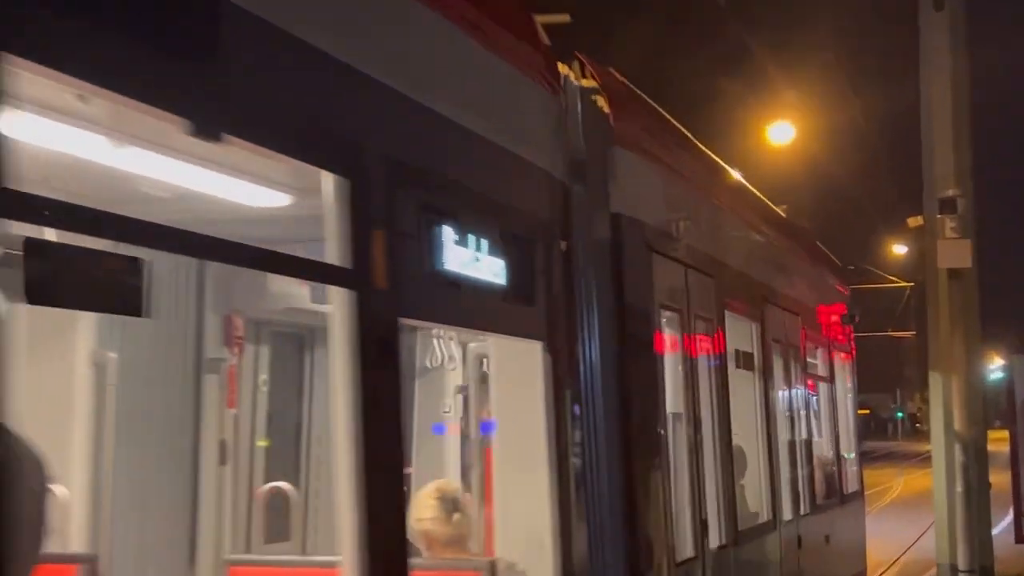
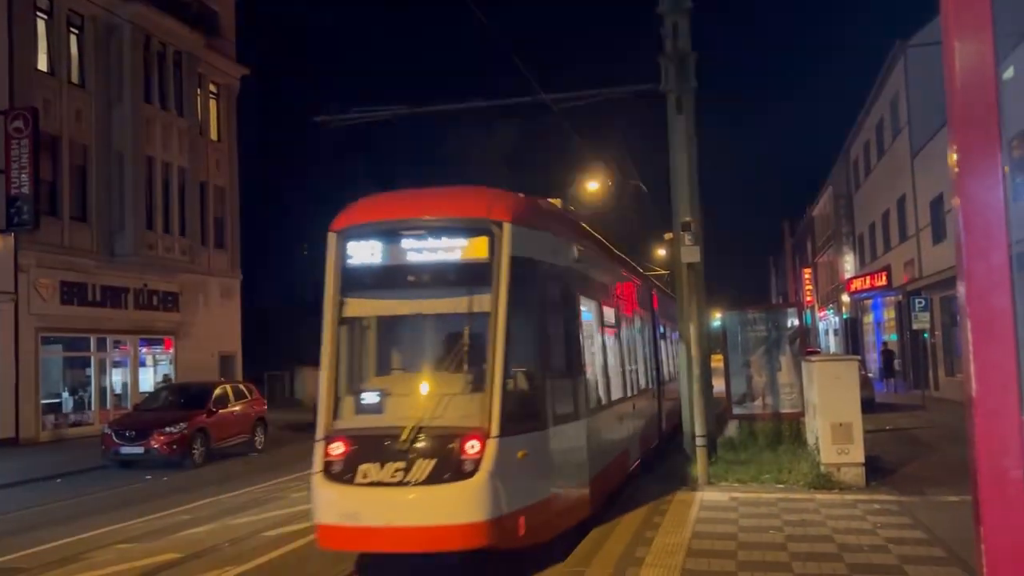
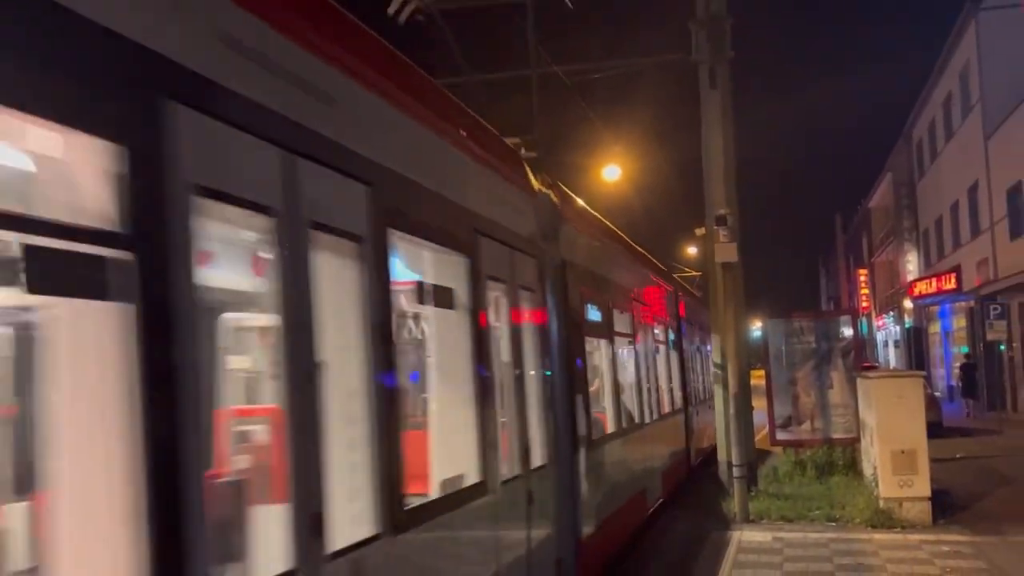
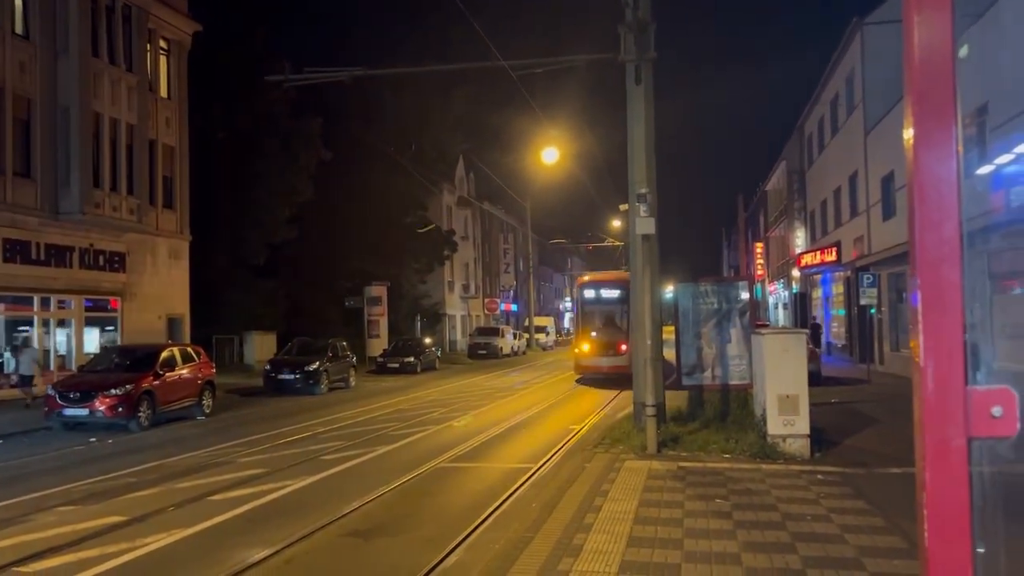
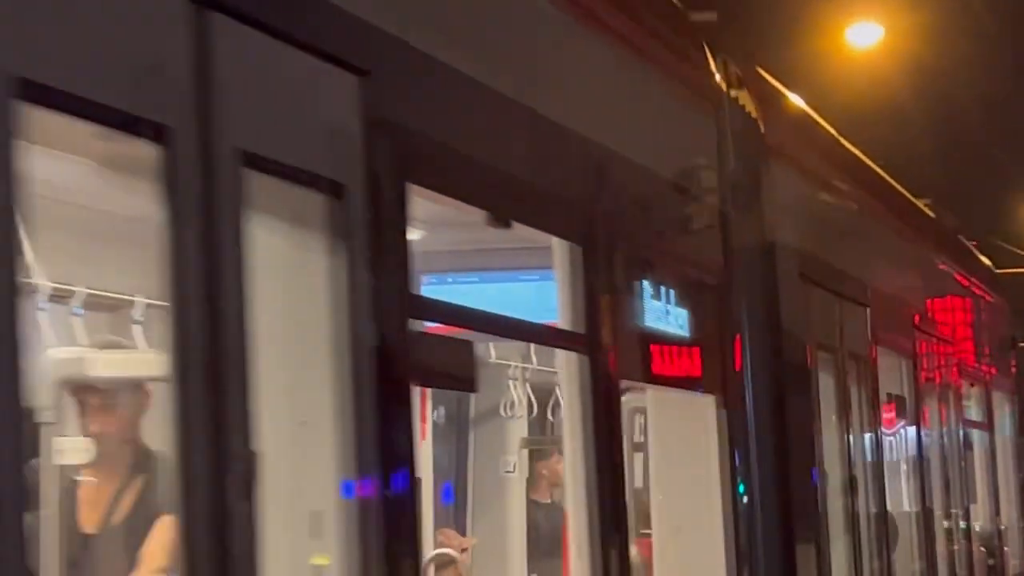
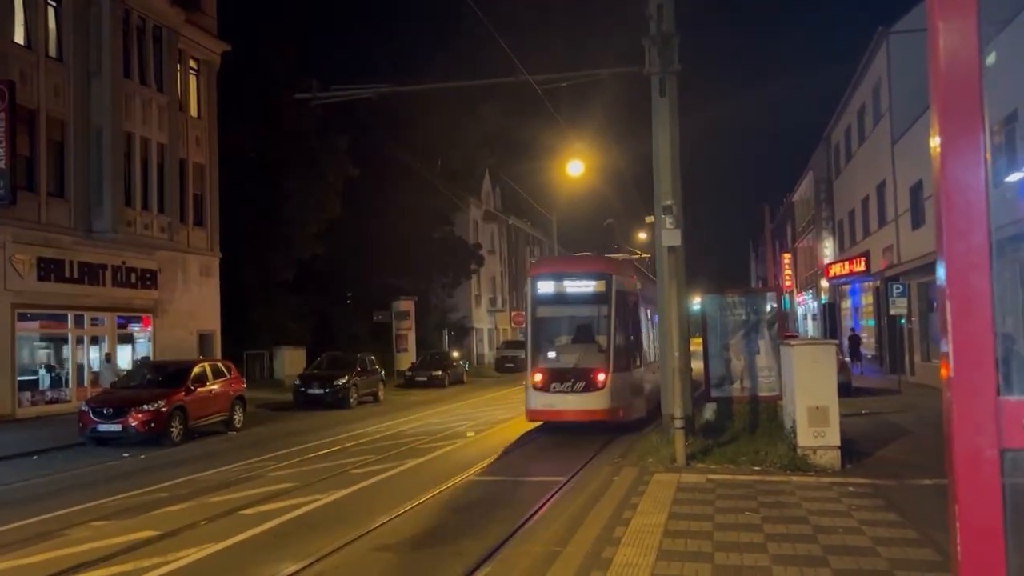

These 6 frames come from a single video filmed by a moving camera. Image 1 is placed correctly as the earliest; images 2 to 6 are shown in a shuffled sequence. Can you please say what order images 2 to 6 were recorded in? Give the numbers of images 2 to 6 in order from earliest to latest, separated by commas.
5, 3, 2, 6, 4
